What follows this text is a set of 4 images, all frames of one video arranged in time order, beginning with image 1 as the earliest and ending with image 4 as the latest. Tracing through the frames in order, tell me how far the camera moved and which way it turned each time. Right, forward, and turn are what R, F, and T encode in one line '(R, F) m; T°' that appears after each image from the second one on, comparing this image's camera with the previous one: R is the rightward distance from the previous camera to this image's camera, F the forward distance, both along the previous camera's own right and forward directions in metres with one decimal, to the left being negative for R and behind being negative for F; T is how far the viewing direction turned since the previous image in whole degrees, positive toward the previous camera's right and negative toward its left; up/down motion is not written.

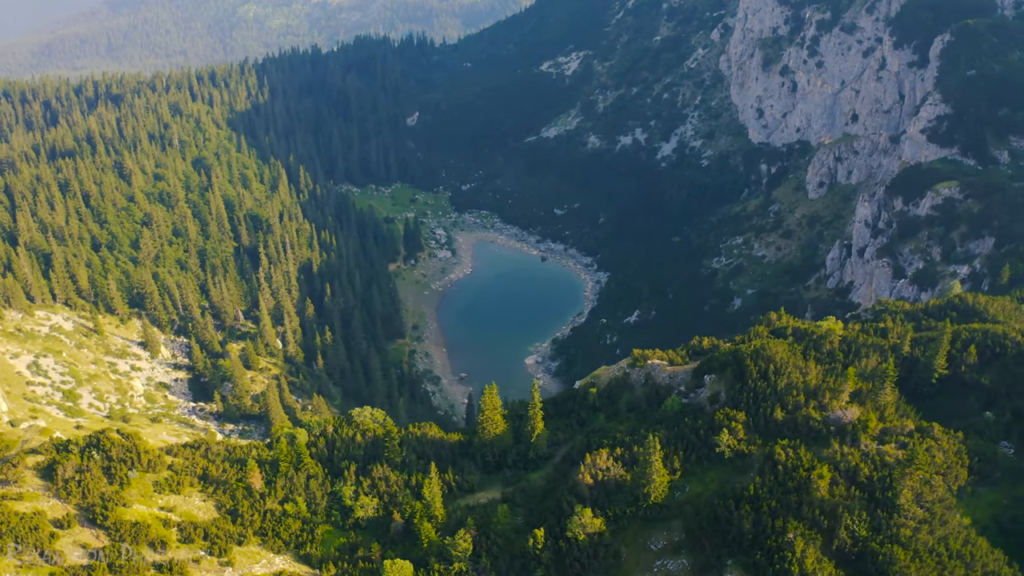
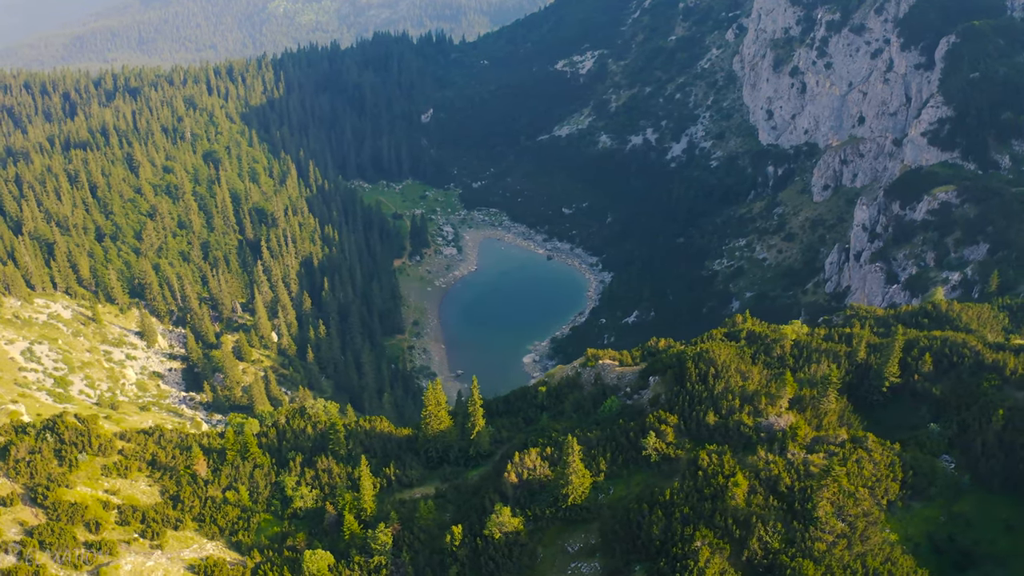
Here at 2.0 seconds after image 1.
(+6.7, +0.4) m; -2°
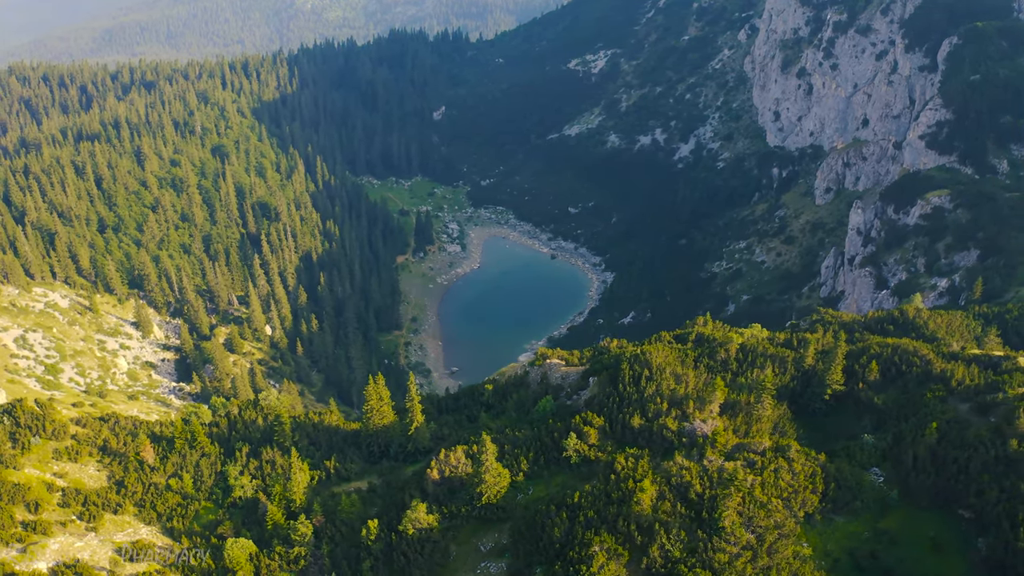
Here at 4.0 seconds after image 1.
(+6.8, +0.3) m; -2°
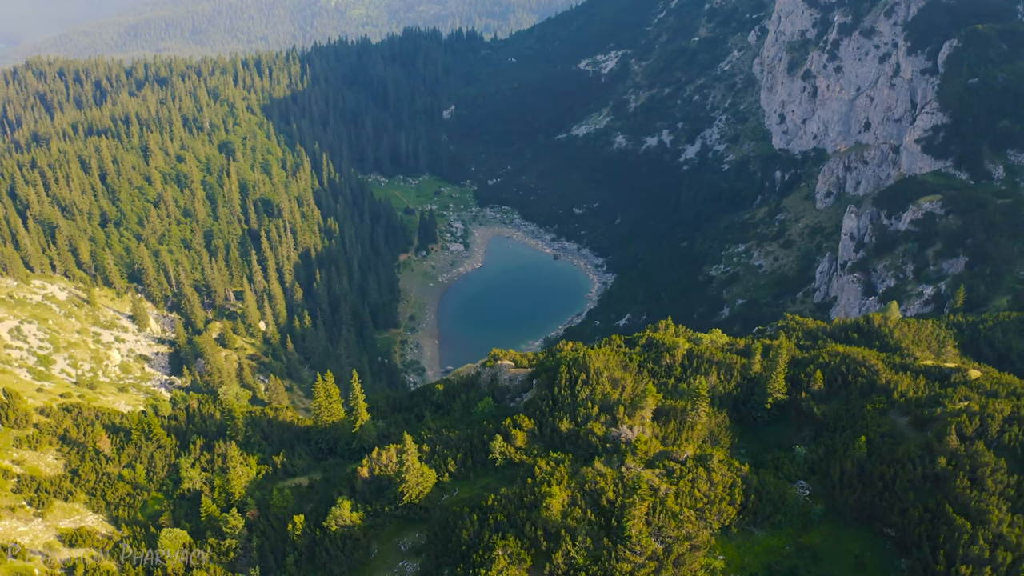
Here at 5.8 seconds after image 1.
(+6.2, 0.0) m; -2°
